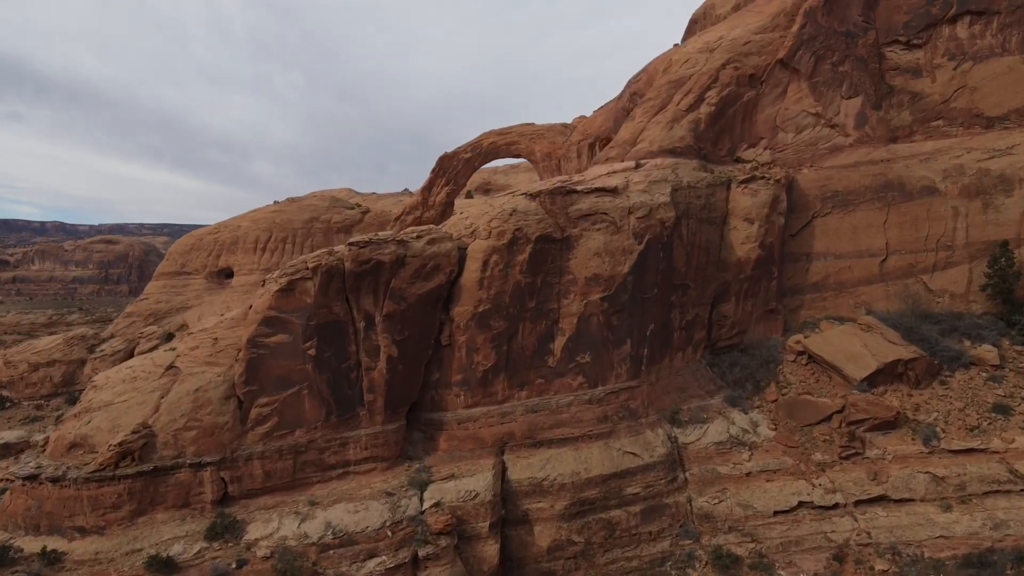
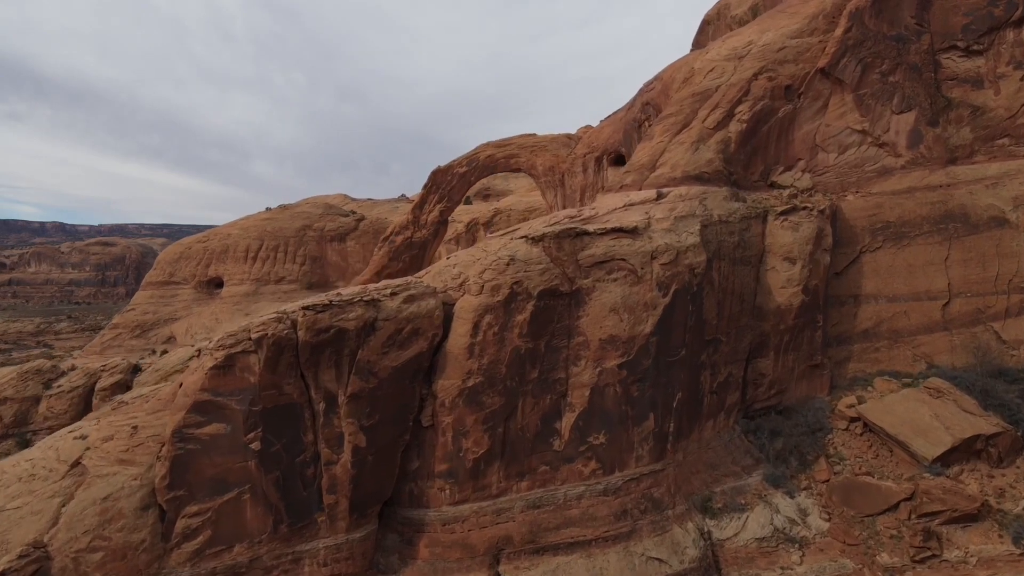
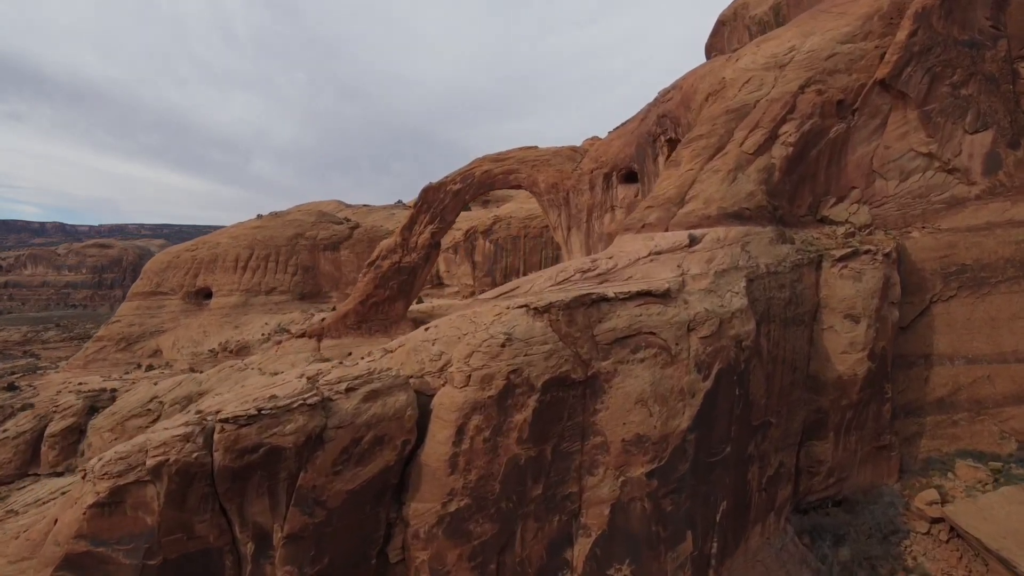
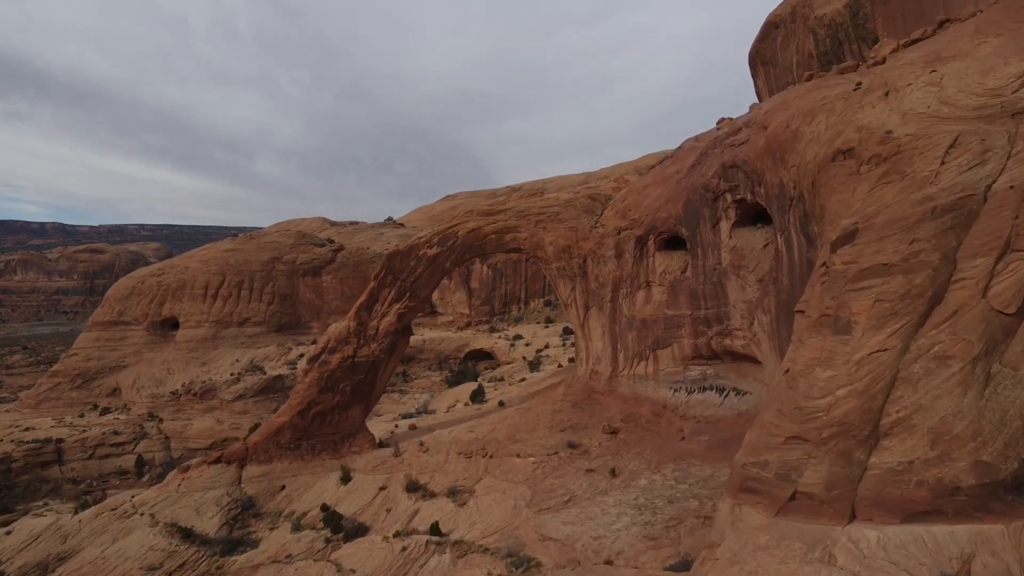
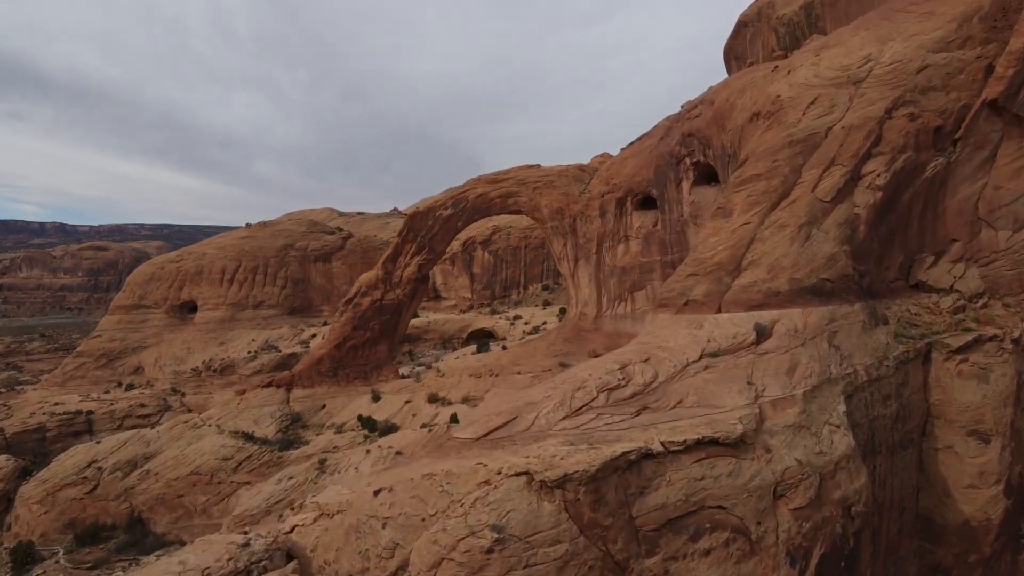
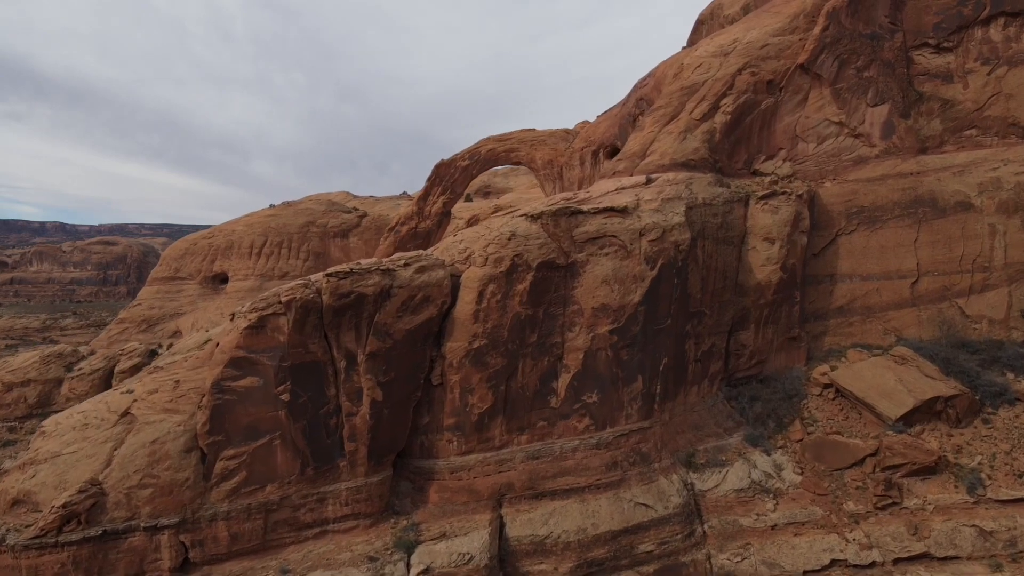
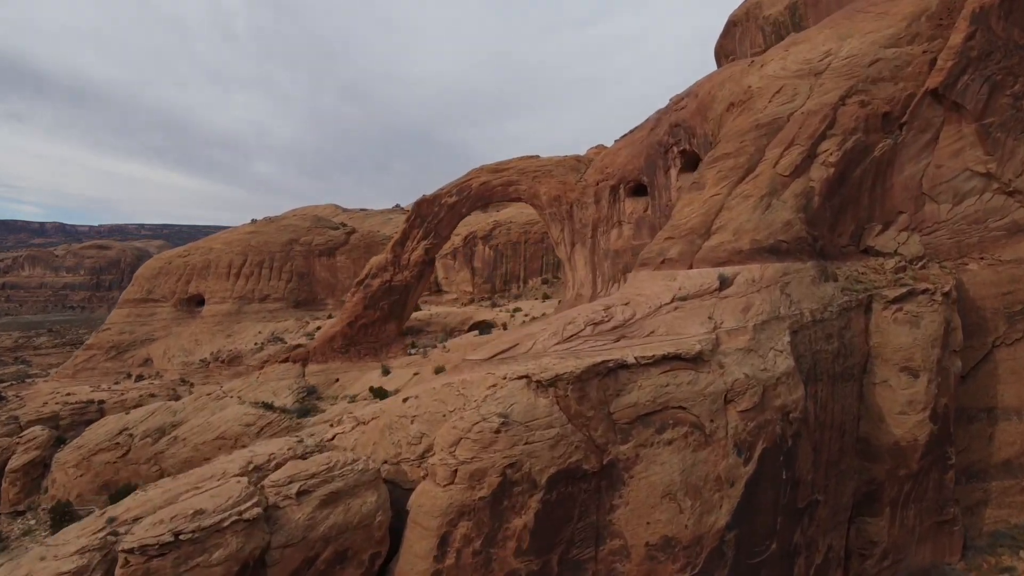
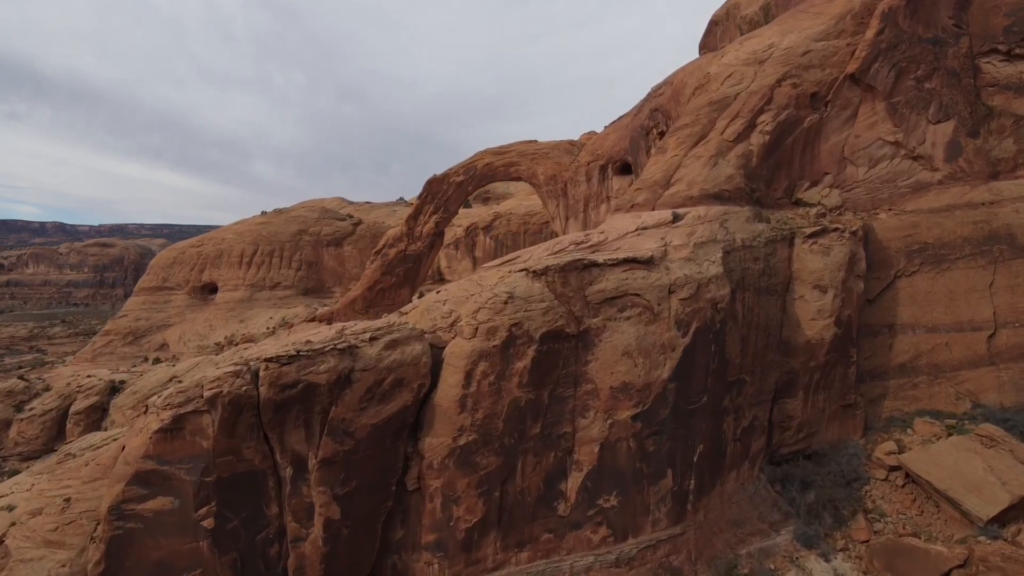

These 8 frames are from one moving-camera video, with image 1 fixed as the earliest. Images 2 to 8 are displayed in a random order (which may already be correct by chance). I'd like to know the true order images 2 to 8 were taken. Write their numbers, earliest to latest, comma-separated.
6, 2, 8, 3, 7, 5, 4
